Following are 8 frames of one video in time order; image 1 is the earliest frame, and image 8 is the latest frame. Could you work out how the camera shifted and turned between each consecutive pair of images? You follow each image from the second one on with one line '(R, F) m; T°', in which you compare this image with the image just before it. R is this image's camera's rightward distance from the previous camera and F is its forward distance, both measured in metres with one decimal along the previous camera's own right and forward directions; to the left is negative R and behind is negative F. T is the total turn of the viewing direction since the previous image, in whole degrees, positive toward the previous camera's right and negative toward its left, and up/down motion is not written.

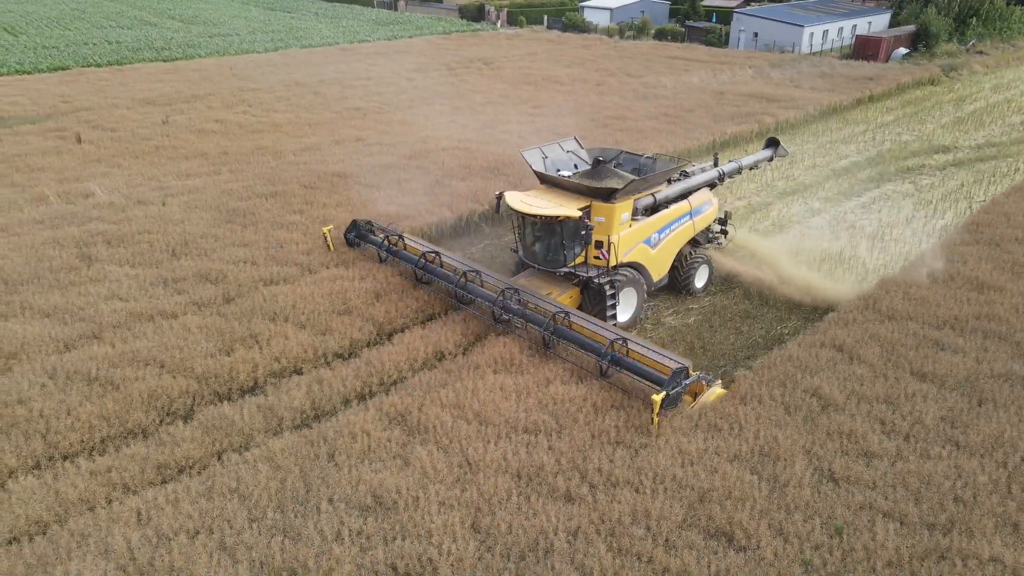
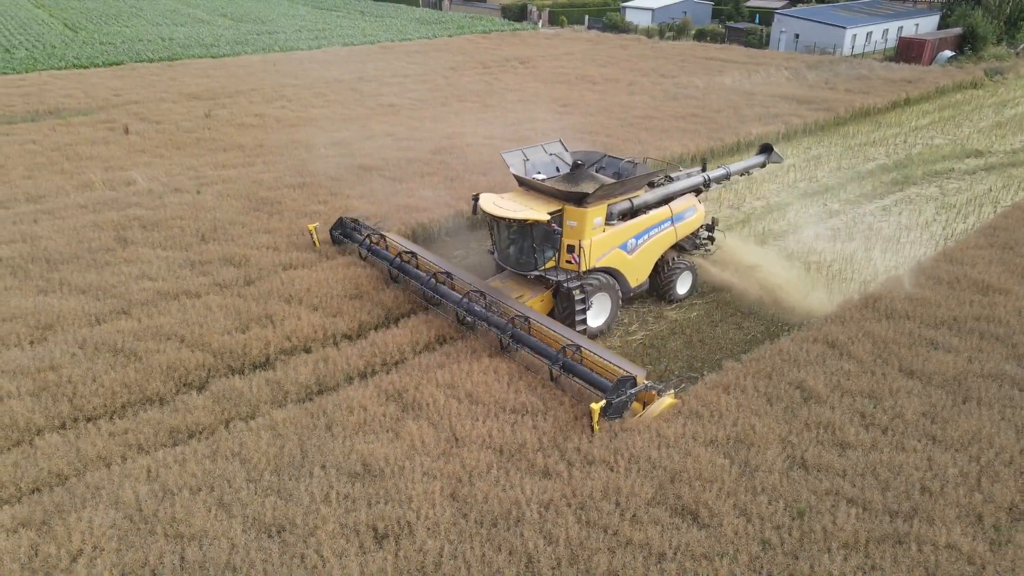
(+0.4, -0.2) m; -3°
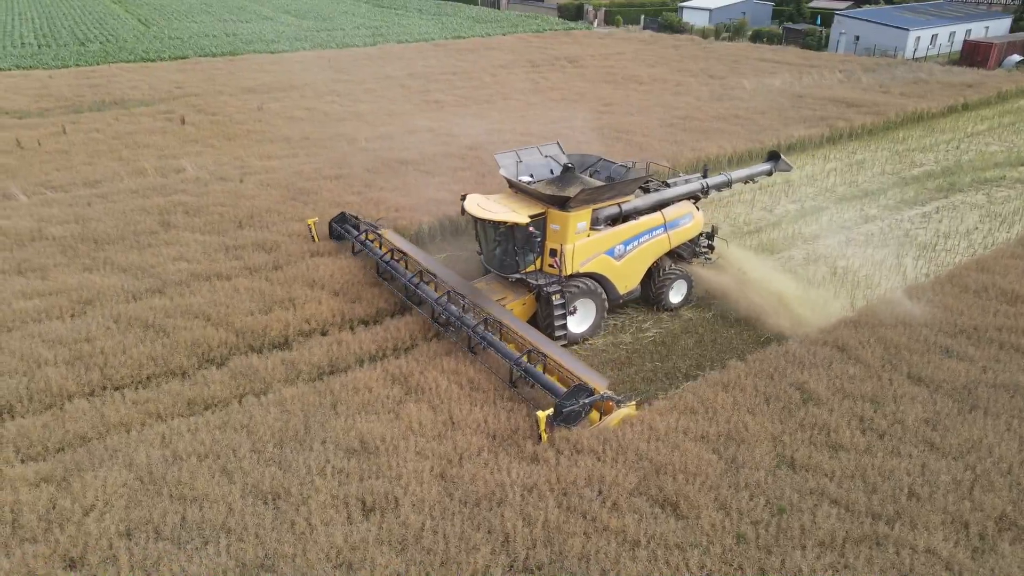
(+0.4, -0.1) m; -4°
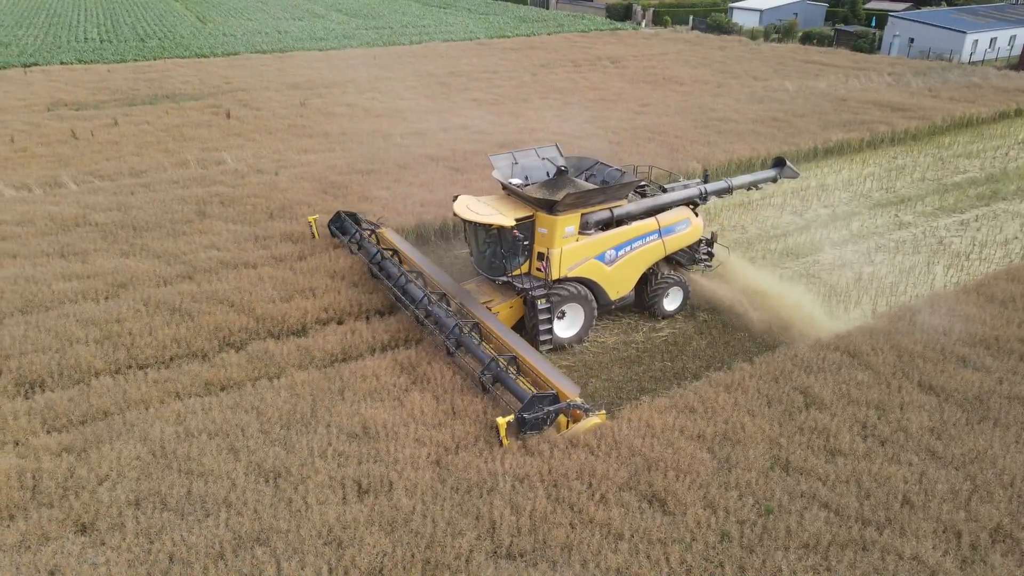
(+0.3, -0.1) m; -3°
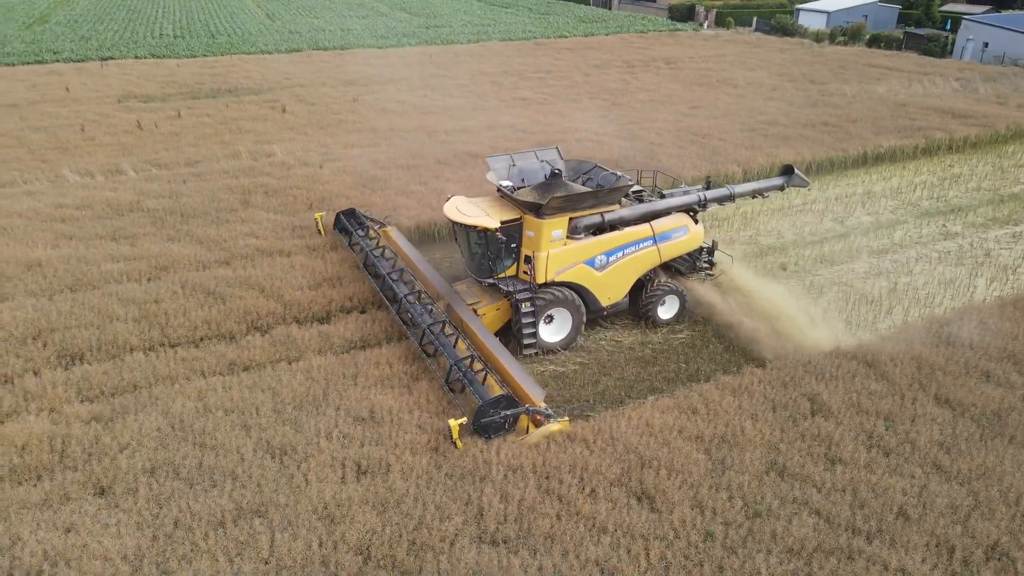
(+0.4, -0.1) m; -4°
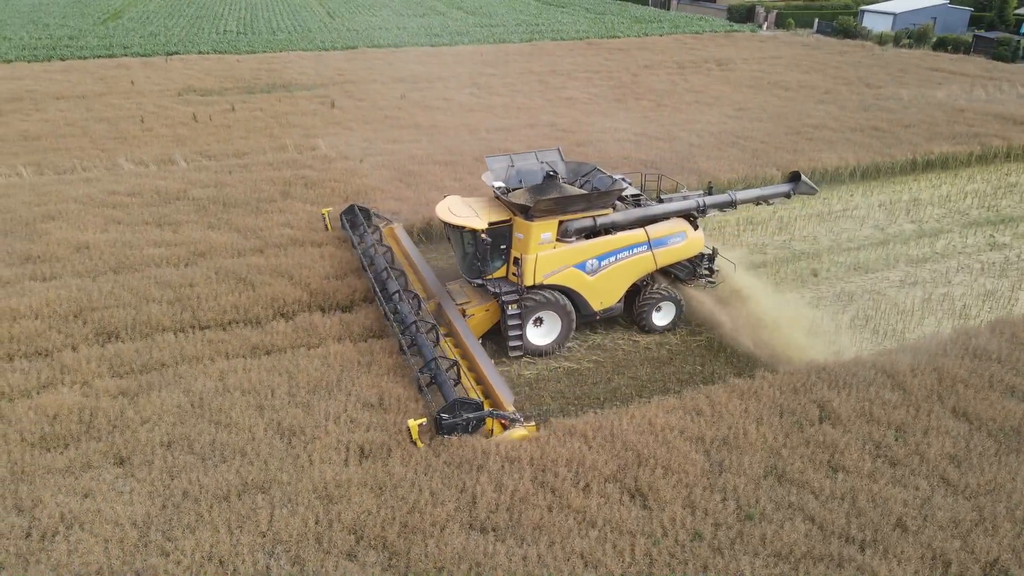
(+0.3, -0.1) m; -4°
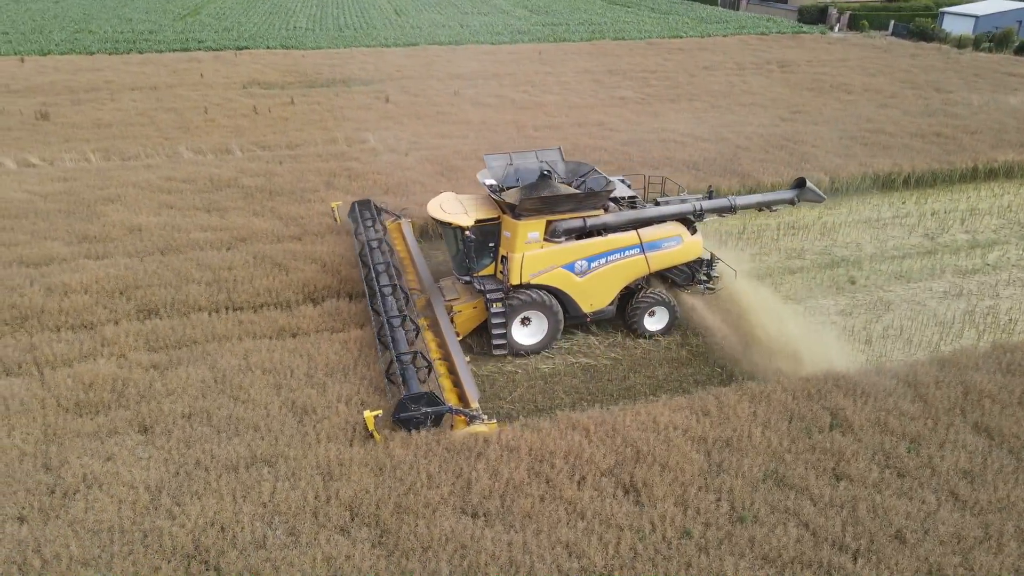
(+0.4, 0.0) m; -4°
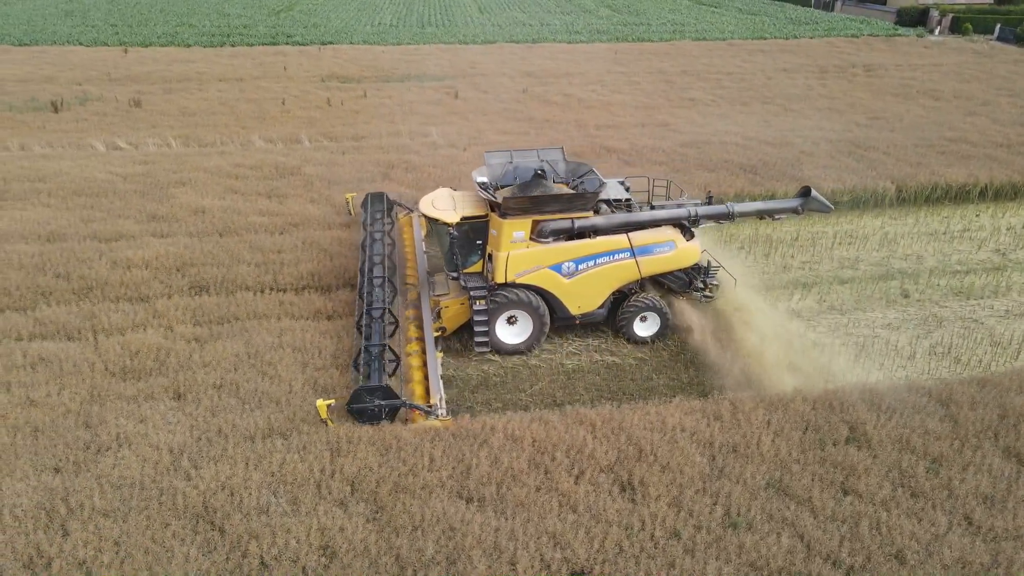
(+0.4, -0.1) m; -6°
